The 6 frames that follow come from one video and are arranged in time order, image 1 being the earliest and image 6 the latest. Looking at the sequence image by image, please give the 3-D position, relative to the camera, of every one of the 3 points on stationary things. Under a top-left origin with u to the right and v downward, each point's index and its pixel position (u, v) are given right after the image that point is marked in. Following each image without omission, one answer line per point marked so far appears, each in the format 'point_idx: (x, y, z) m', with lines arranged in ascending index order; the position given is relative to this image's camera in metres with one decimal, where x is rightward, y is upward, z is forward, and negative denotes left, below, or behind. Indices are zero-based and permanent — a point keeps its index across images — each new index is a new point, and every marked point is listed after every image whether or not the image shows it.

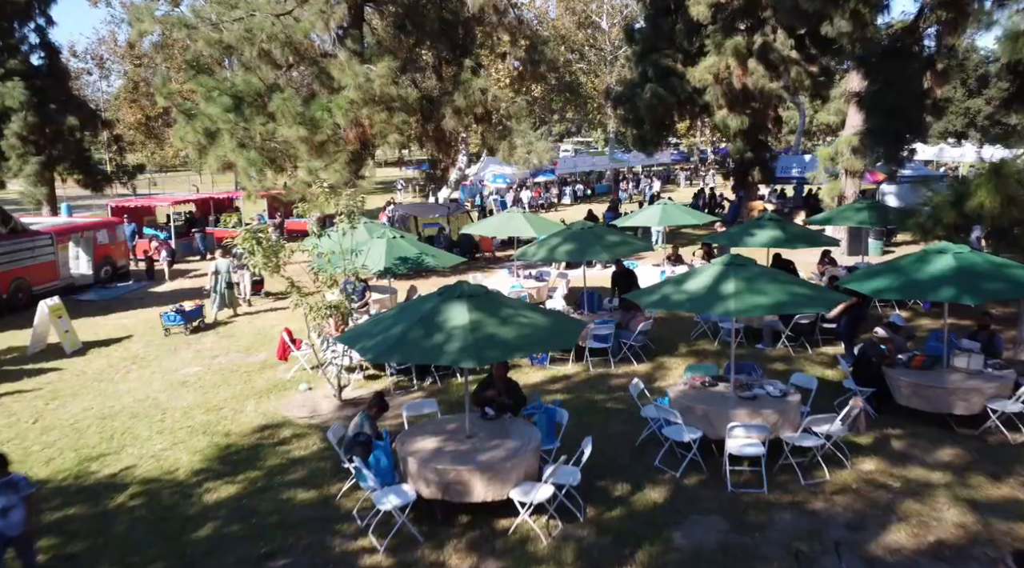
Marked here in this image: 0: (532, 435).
0: (+0.2, -1.4, +6.8) m
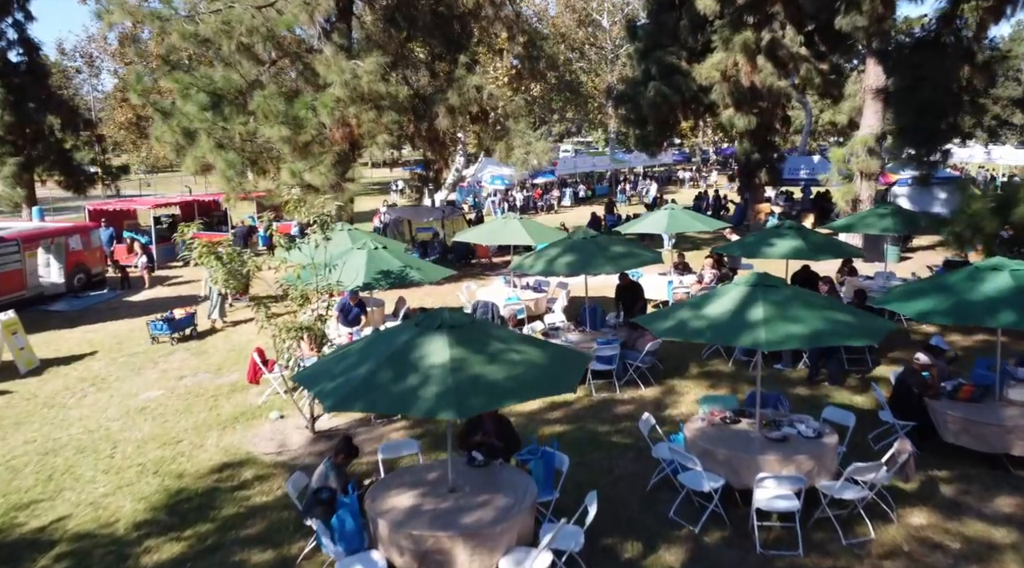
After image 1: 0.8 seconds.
0: (+0.1, -1.6, +5.8) m
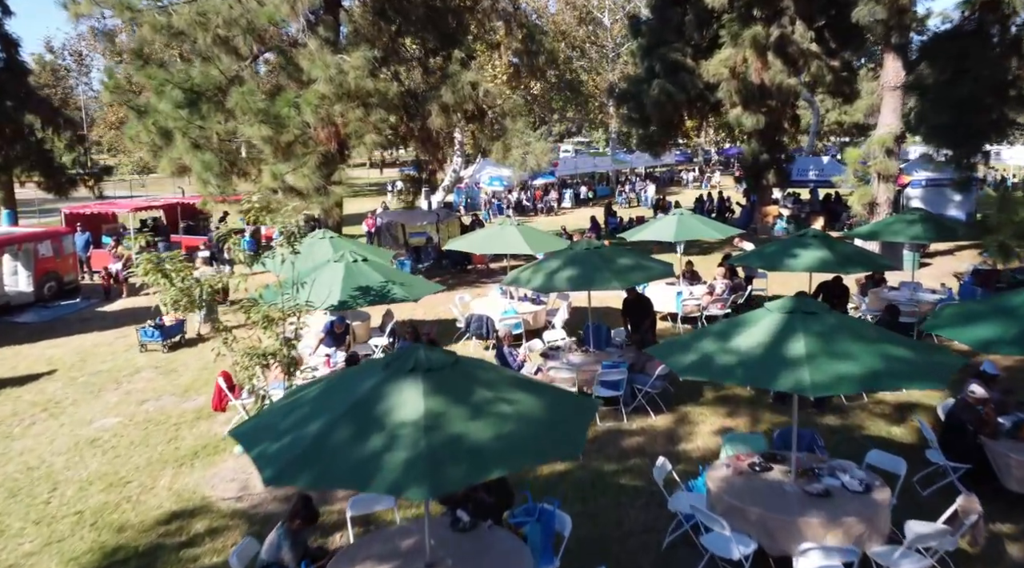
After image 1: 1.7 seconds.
0: (0.0, -1.8, +4.7) m
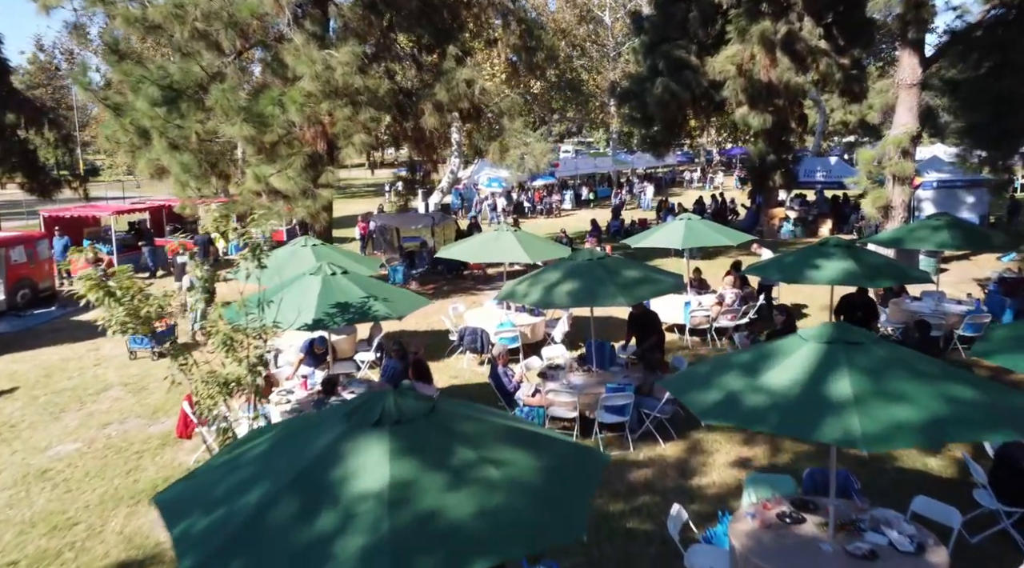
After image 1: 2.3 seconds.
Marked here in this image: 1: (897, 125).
0: (0.0, -1.9, +3.9) m
1: (+8.7, +3.6, +17.0) m
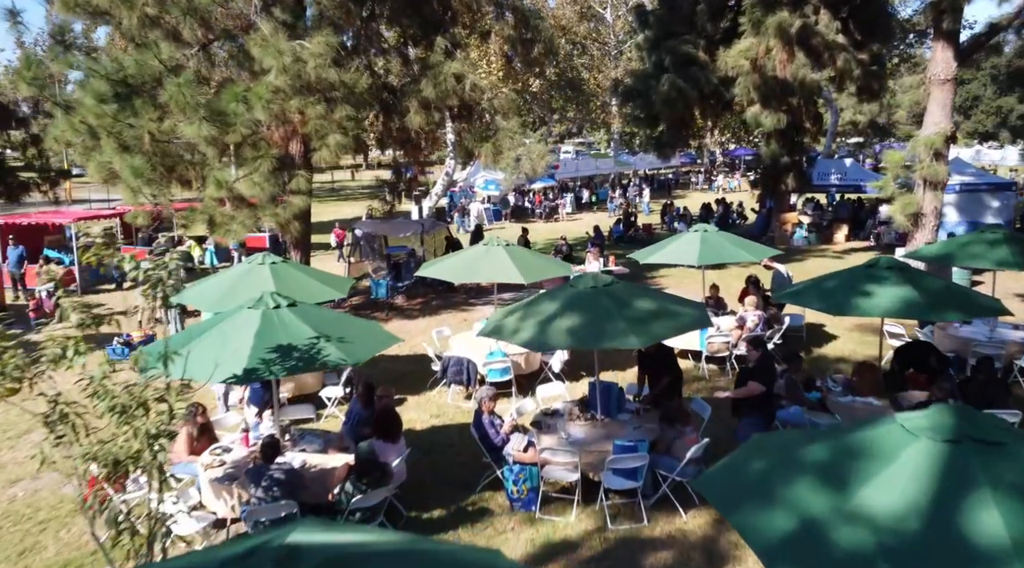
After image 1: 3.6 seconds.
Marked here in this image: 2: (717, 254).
0: (-0.1, -2.2, +2.4) m
1: (+8.6, +3.3, +15.5) m
2: (+3.0, +0.4, +11.0) m
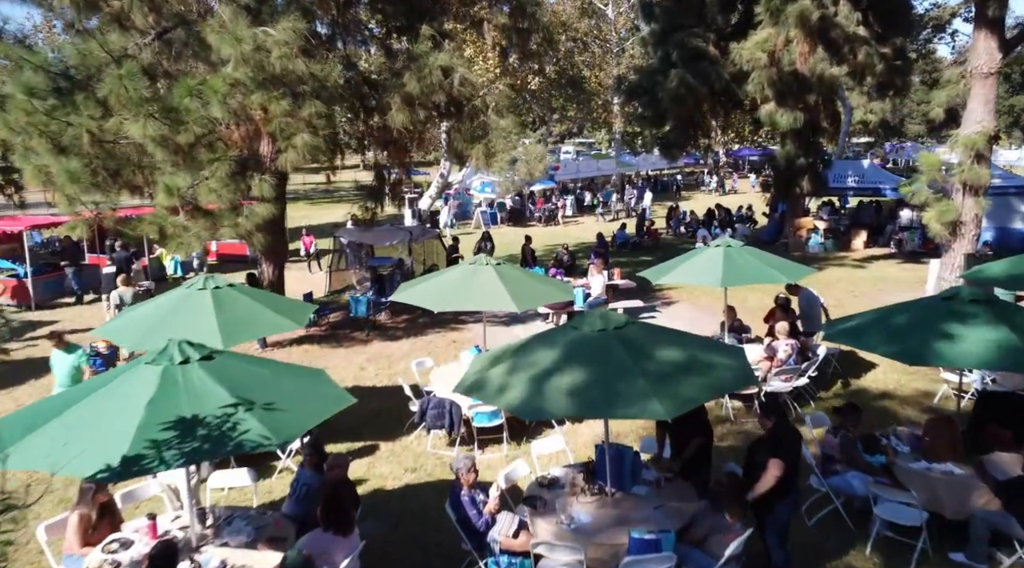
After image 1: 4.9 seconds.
0: (-0.2, -2.5, +0.9) m
1: (+8.5, +3.0, +14.0) m
2: (+2.9, +0.2, +9.5) m
